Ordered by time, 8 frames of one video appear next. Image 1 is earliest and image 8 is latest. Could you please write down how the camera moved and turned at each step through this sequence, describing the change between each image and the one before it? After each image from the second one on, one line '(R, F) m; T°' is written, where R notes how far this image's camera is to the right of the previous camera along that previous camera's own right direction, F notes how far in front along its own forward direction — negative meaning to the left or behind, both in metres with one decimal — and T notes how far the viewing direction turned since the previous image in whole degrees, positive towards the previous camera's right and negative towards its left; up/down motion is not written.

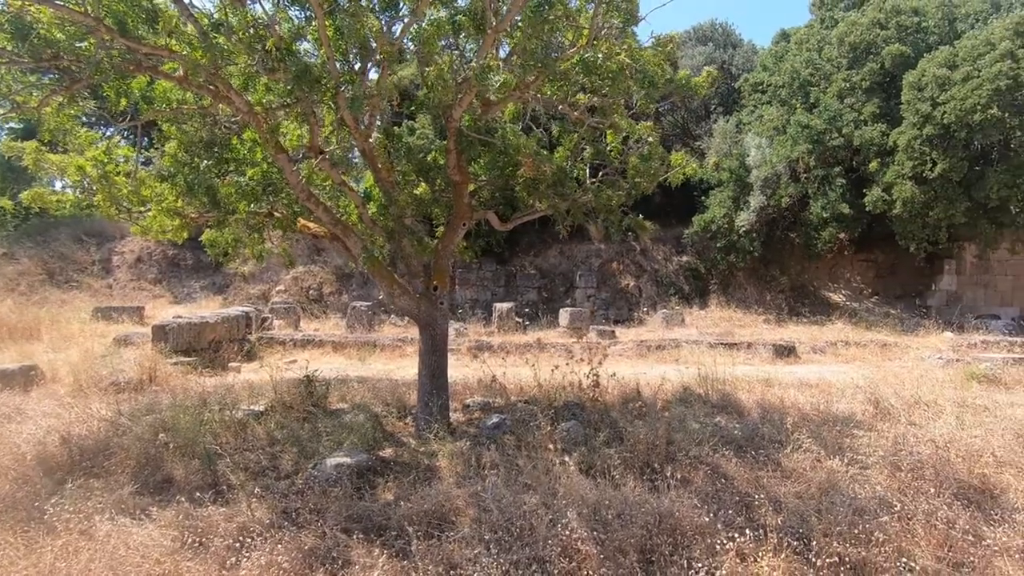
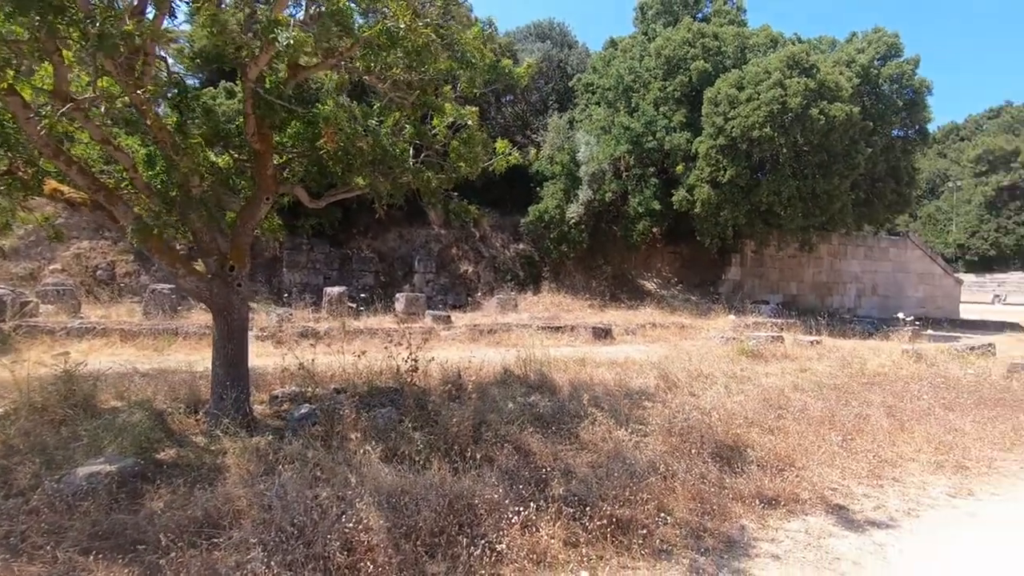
(+0.3, +0.1) m; +16°
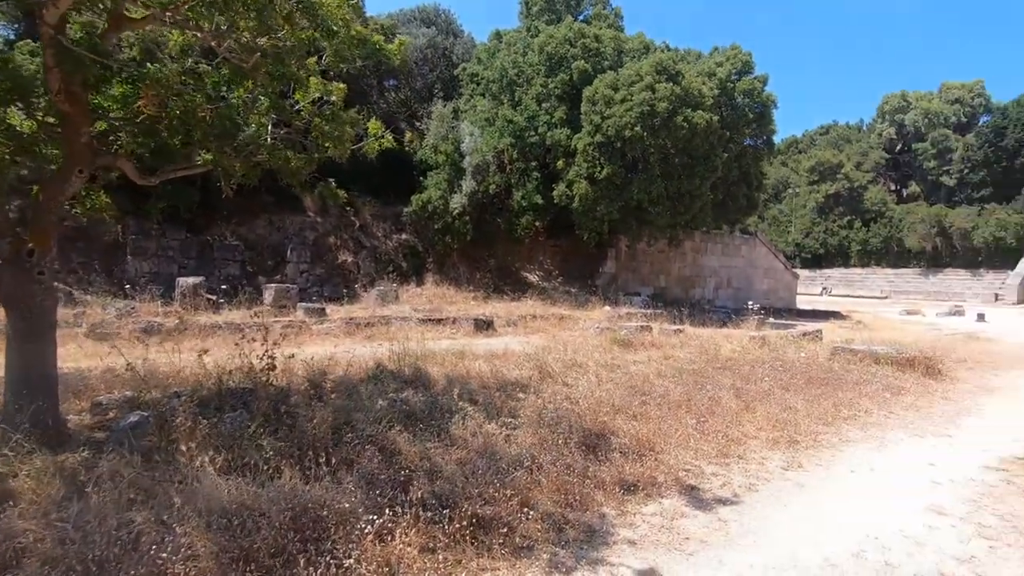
(+0.2, +0.2) m; +12°
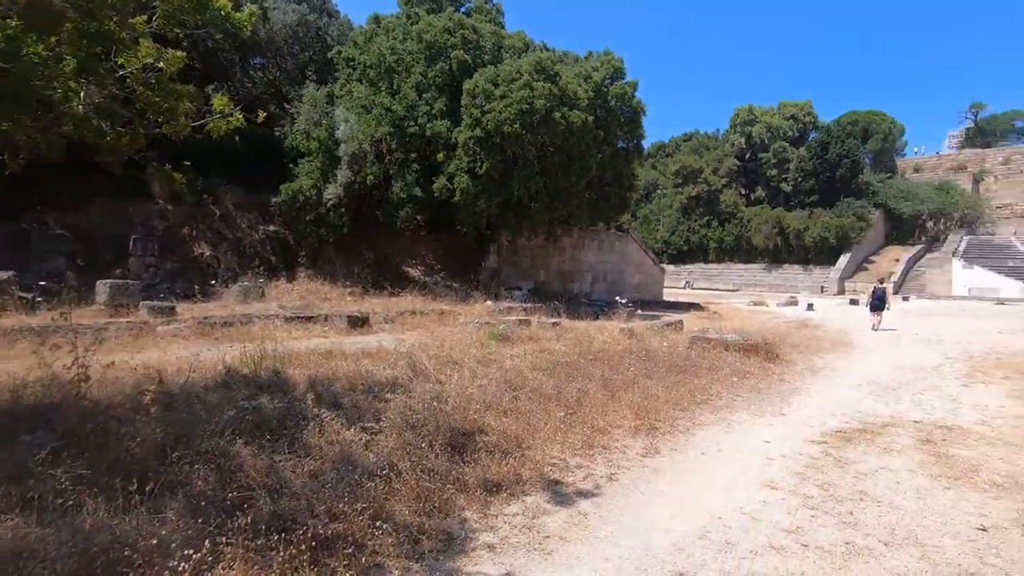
(+0.2, +0.2) m; +12°
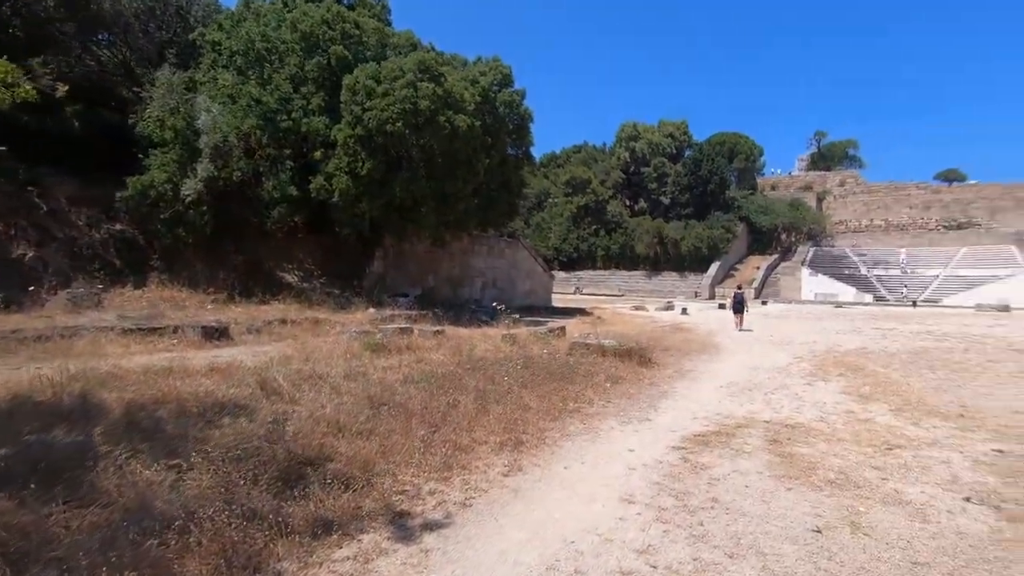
(+0.4, +0.4) m; +11°
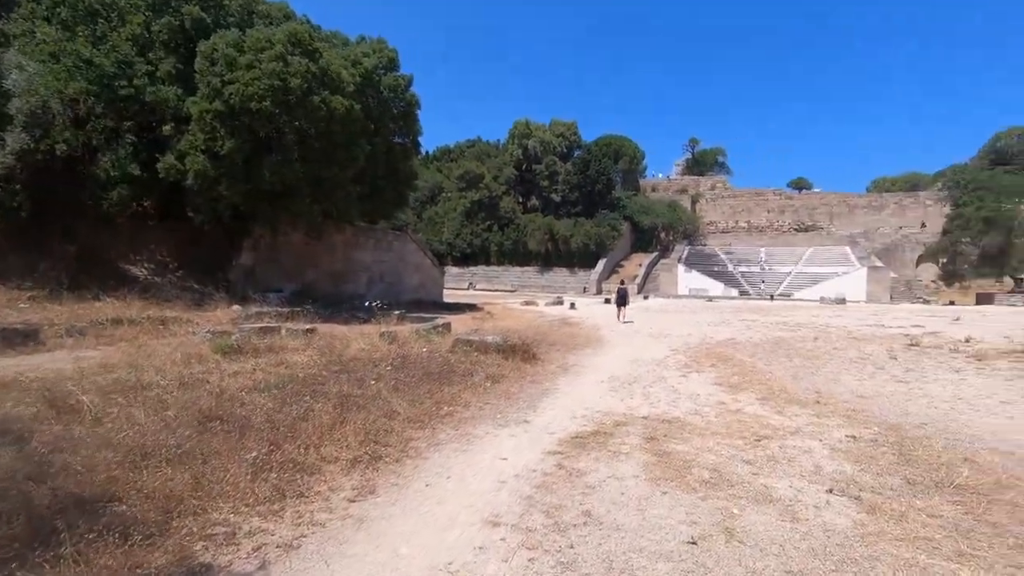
(+0.3, +0.6) m; +11°
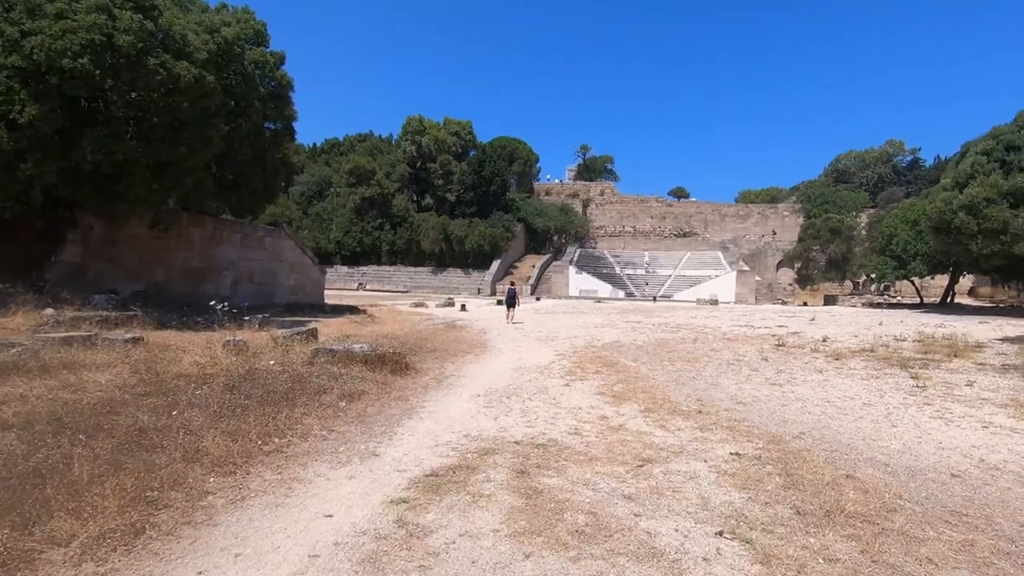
(+0.5, +1.0) m; +11°
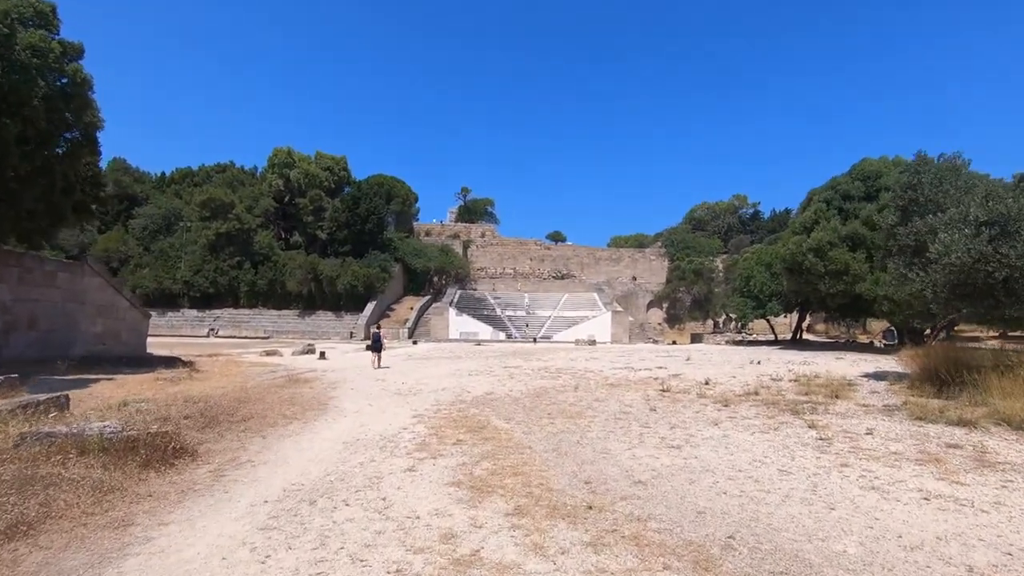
(+0.7, +2.3) m; +12°
